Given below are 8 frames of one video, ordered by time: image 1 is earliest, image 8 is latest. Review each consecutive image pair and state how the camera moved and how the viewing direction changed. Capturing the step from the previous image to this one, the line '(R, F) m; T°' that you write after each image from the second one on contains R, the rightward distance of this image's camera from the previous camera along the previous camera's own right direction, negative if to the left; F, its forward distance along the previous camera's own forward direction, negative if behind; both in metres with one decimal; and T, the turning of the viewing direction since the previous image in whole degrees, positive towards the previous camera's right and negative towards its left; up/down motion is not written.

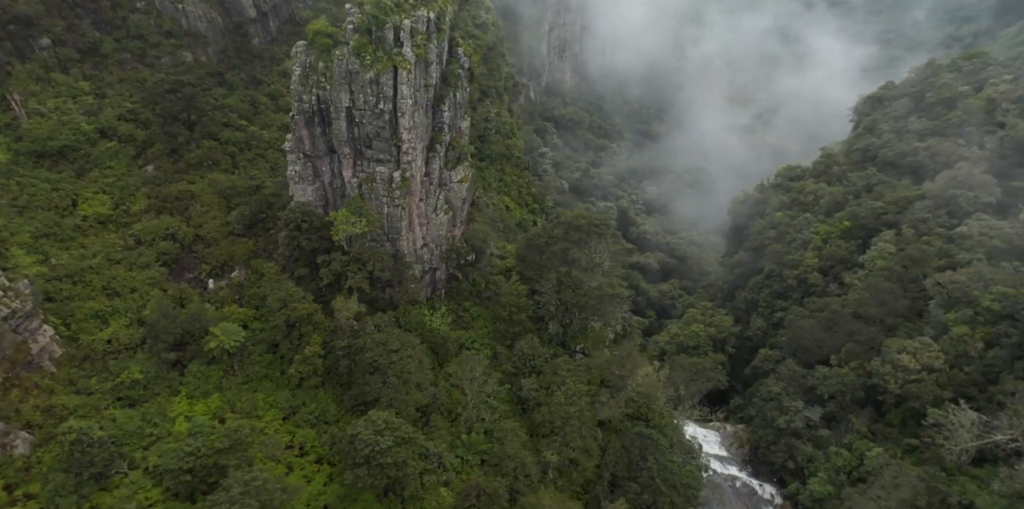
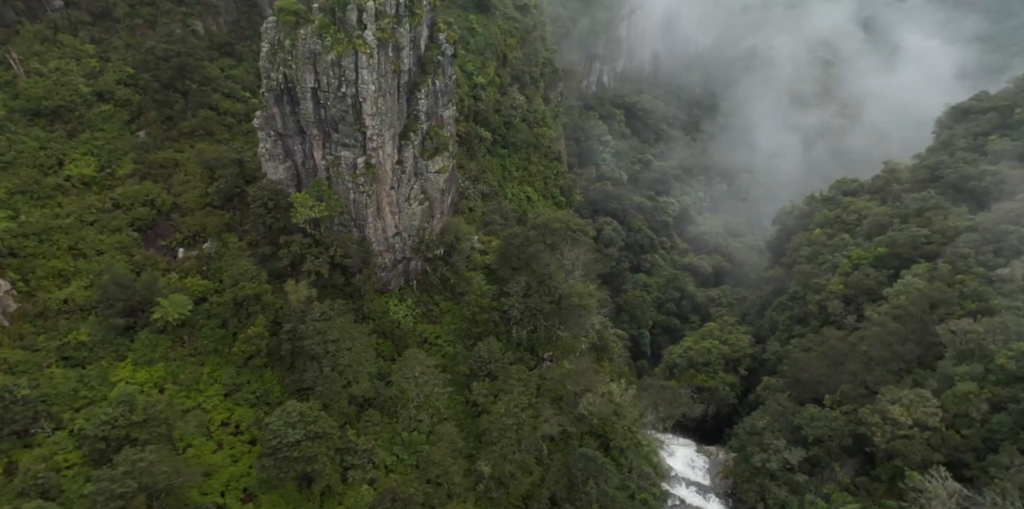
(+3.3, +1.1) m; -6°
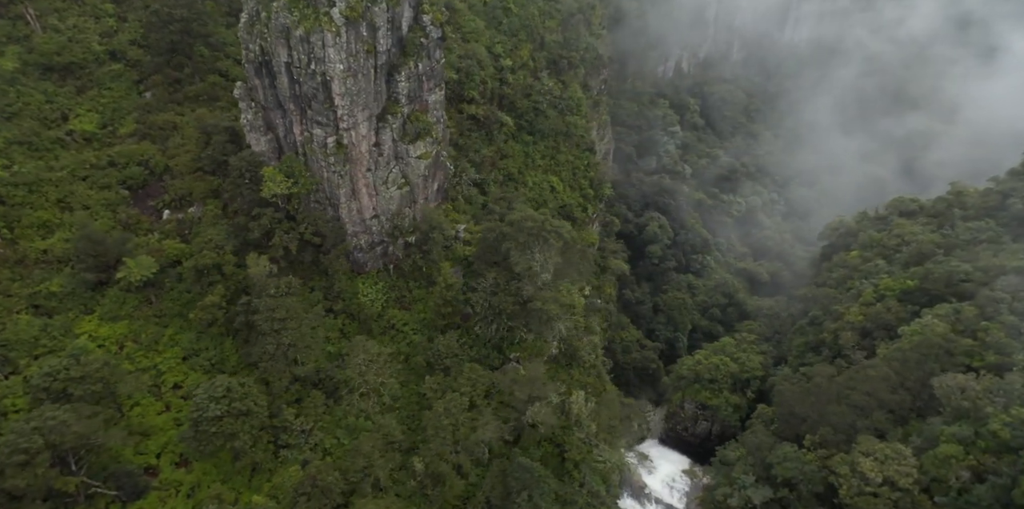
(+3.1, +0.9) m; -6°
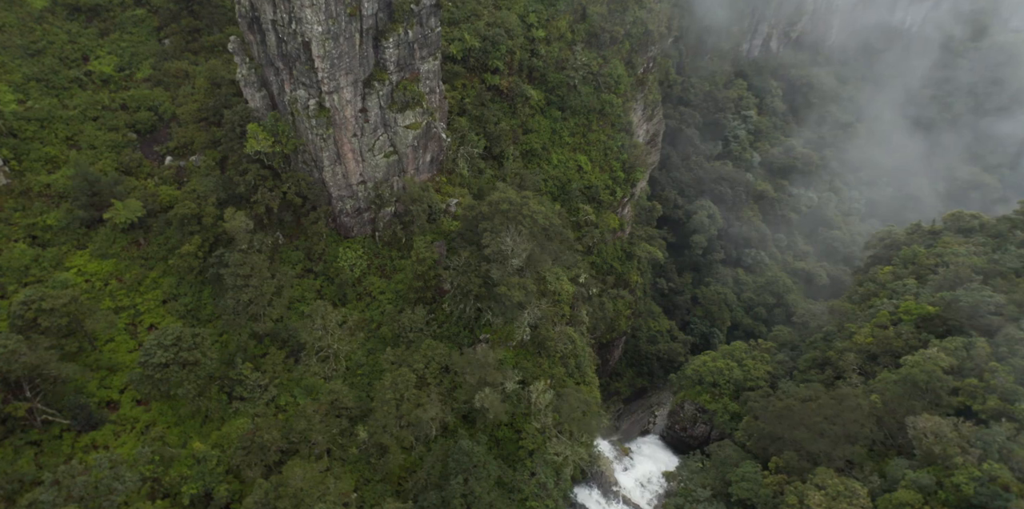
(+2.9, +0.6) m; -6°
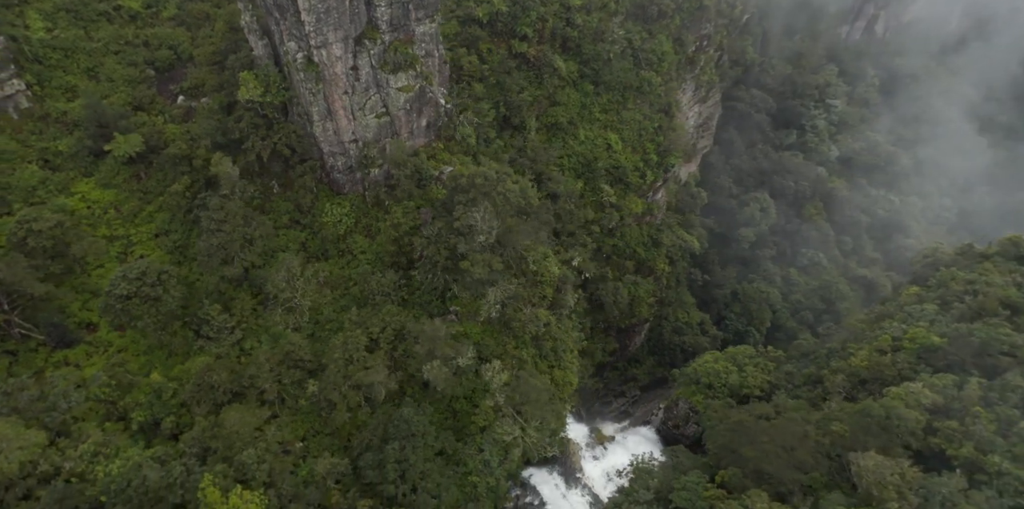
(+2.9, +0.5) m; -6°
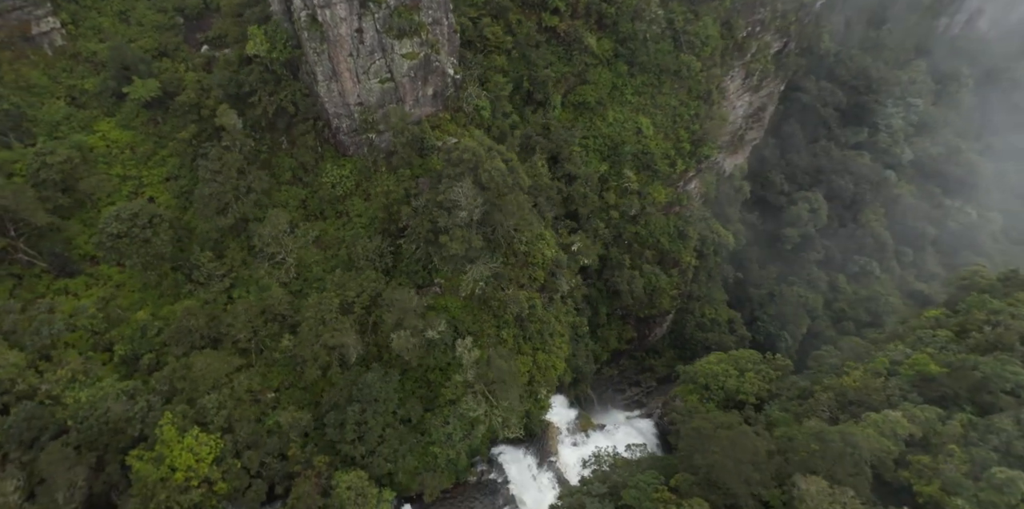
(+2.2, +0.3) m; -5°
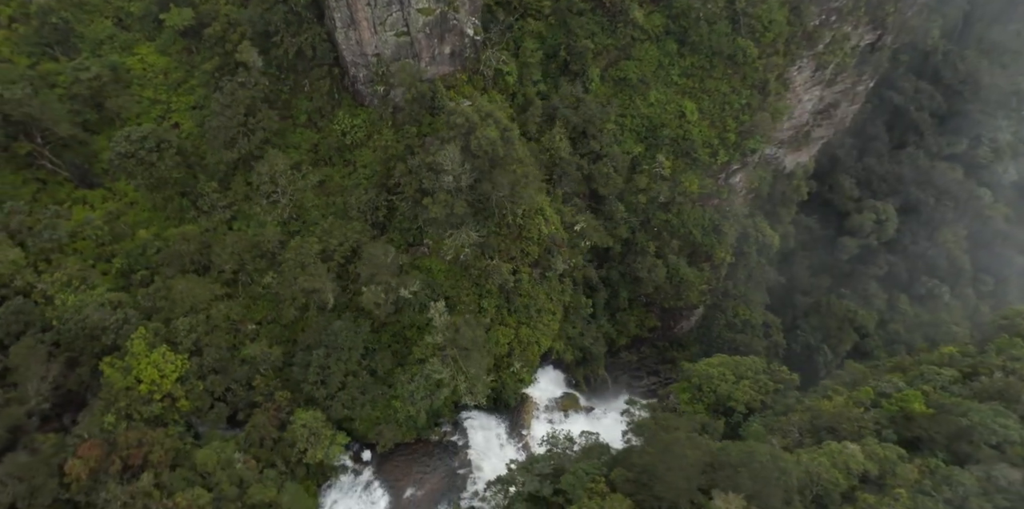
(+2.5, +0.3) m; -6°
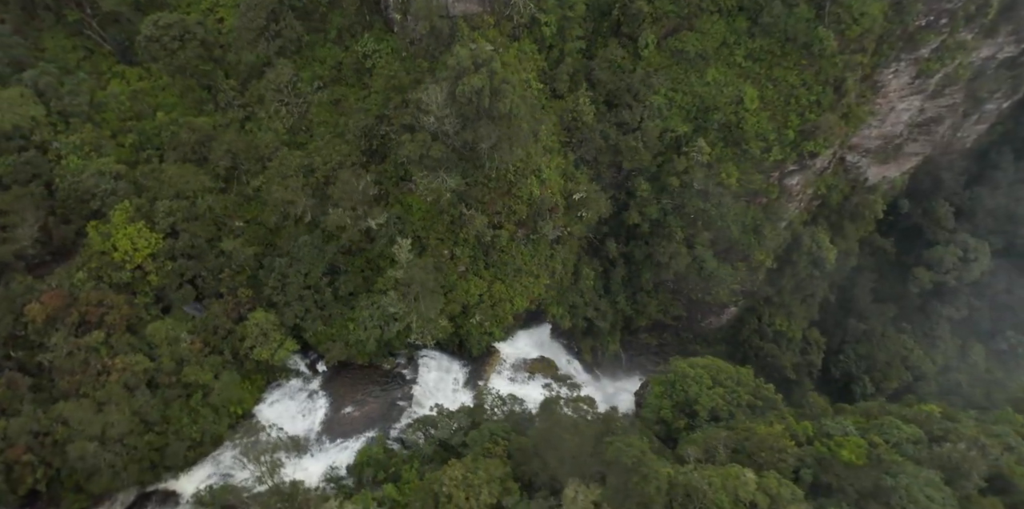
(+3.5, +0.4) m; -7°
